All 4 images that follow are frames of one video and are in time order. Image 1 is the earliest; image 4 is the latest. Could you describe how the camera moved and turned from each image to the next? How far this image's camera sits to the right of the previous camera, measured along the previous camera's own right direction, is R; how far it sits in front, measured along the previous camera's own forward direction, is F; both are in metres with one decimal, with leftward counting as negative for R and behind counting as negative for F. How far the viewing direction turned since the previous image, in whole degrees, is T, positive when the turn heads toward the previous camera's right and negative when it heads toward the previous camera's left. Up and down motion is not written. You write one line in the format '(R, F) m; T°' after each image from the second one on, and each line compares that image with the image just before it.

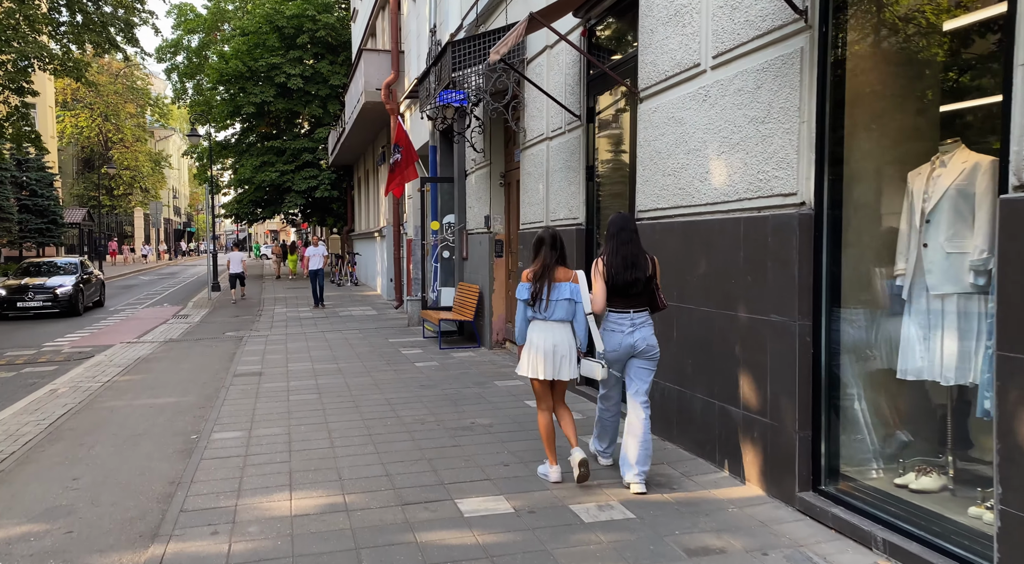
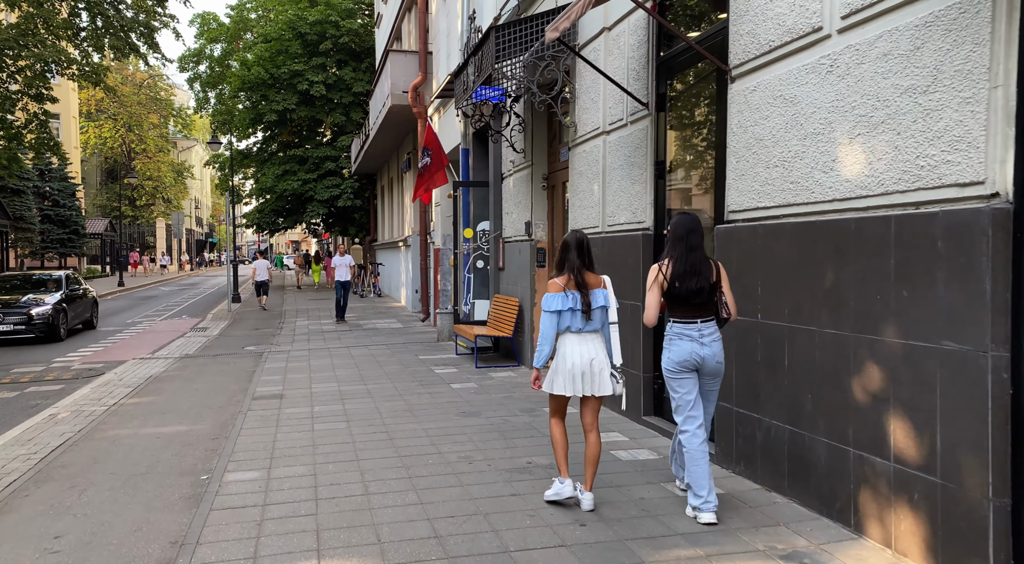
(-0.3, +1.0) m; -1°
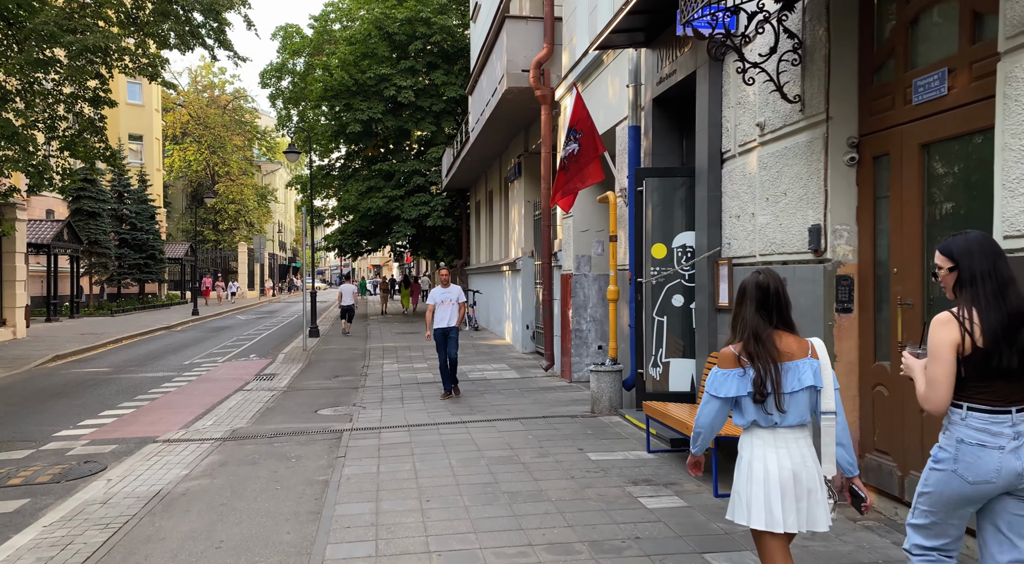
(-1.3, +4.5) m; -6°
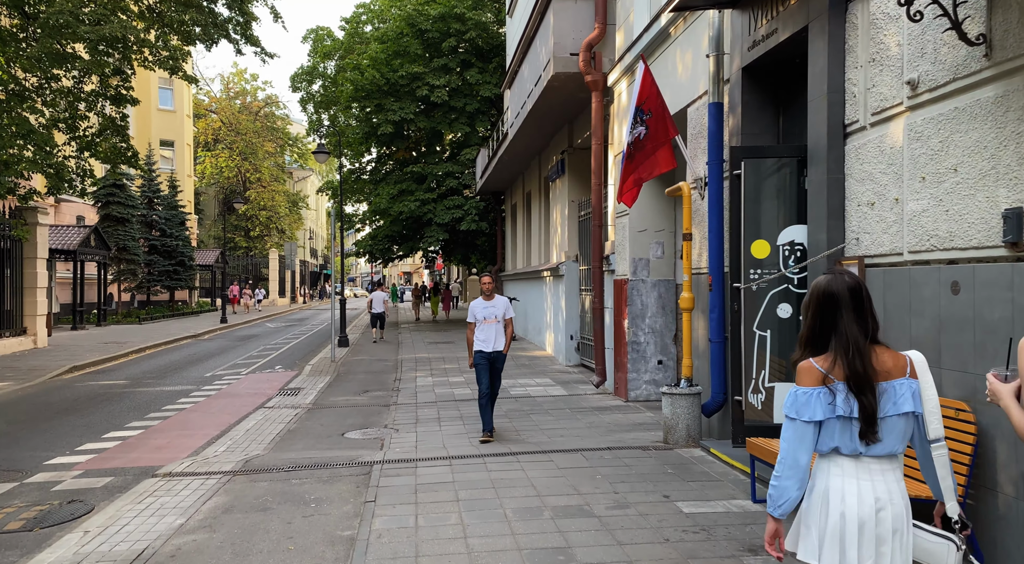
(-0.3, +1.4) m; -2°
